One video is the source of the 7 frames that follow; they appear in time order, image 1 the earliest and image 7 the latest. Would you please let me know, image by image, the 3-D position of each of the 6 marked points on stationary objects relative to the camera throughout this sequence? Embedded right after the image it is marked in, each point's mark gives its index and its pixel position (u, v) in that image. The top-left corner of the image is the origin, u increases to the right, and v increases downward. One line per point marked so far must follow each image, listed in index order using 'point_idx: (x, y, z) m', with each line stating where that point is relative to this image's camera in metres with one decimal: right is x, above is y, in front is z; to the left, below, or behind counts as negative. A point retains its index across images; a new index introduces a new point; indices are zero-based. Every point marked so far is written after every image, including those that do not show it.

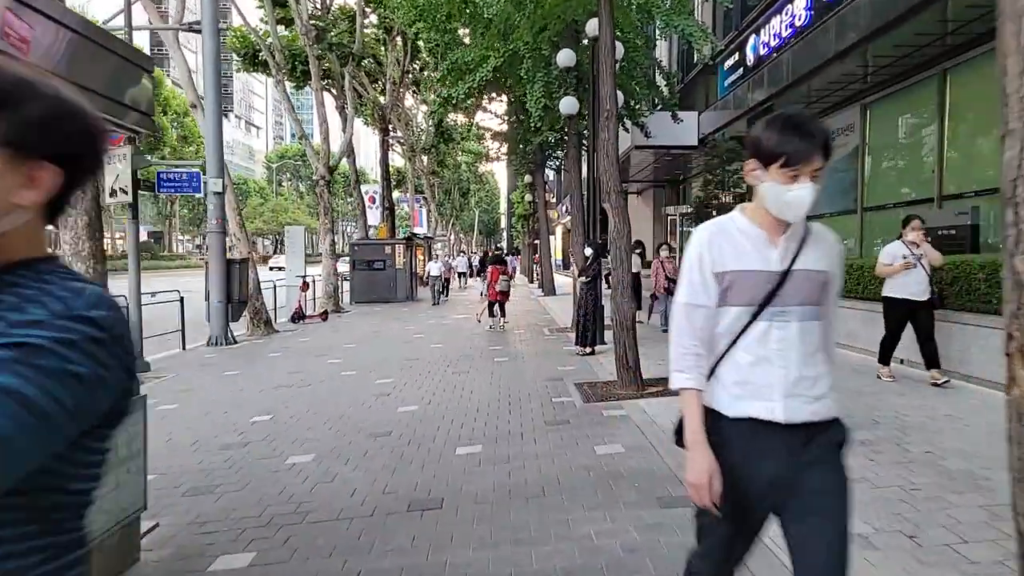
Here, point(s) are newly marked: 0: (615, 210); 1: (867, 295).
0: (+1.7, +1.3, +8.8) m
1: (+7.3, -0.2, +10.9) m
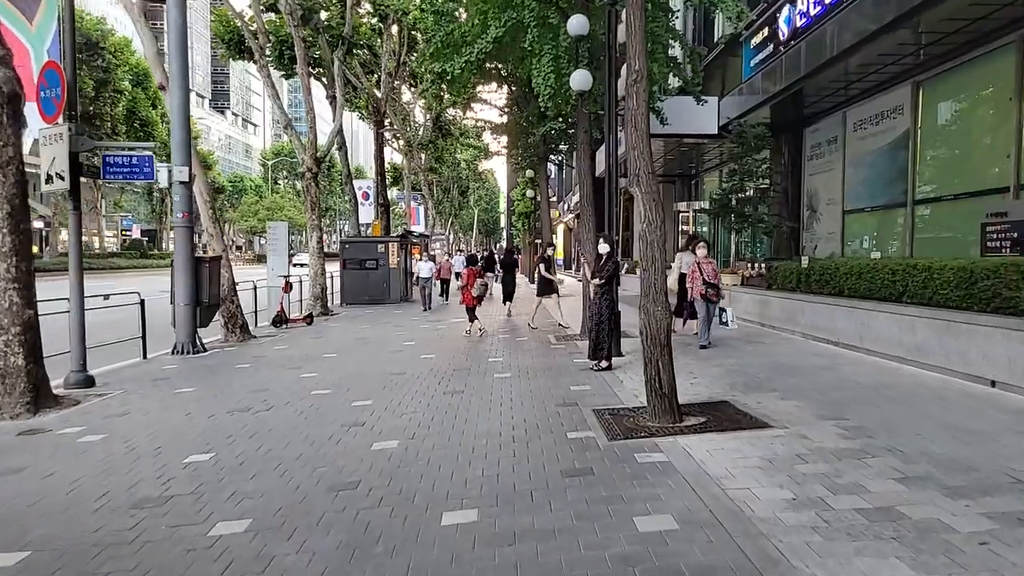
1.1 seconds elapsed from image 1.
0: (+1.7, +1.2, +7.0) m
1: (+7.3, -0.2, +9.1) m
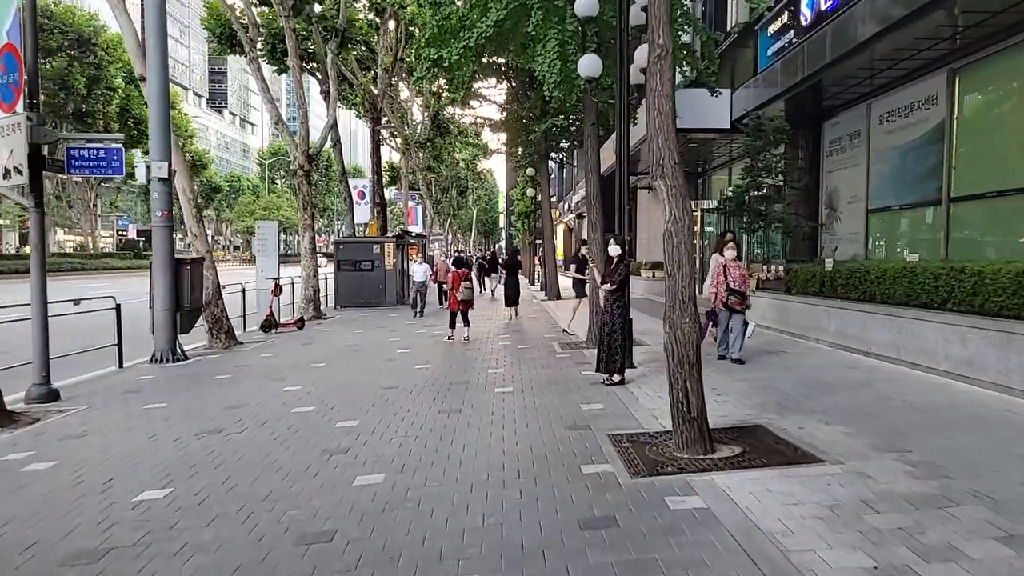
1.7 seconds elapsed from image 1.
0: (+1.8, +1.1, +6.1) m
1: (+7.4, -0.3, +8.2) m
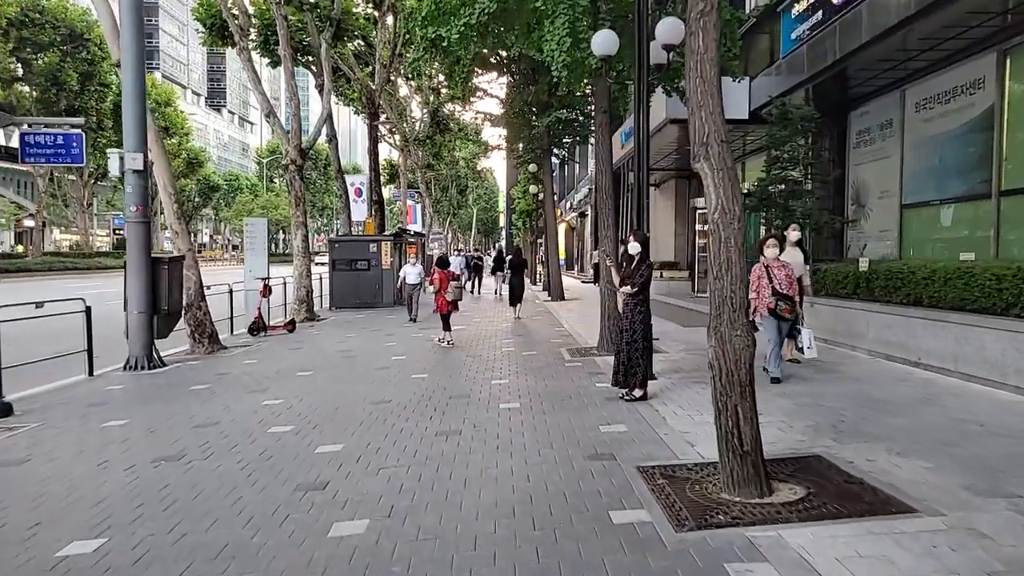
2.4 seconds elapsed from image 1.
0: (+1.9, +1.1, +5.0) m
1: (+7.5, -0.4, +7.1) m
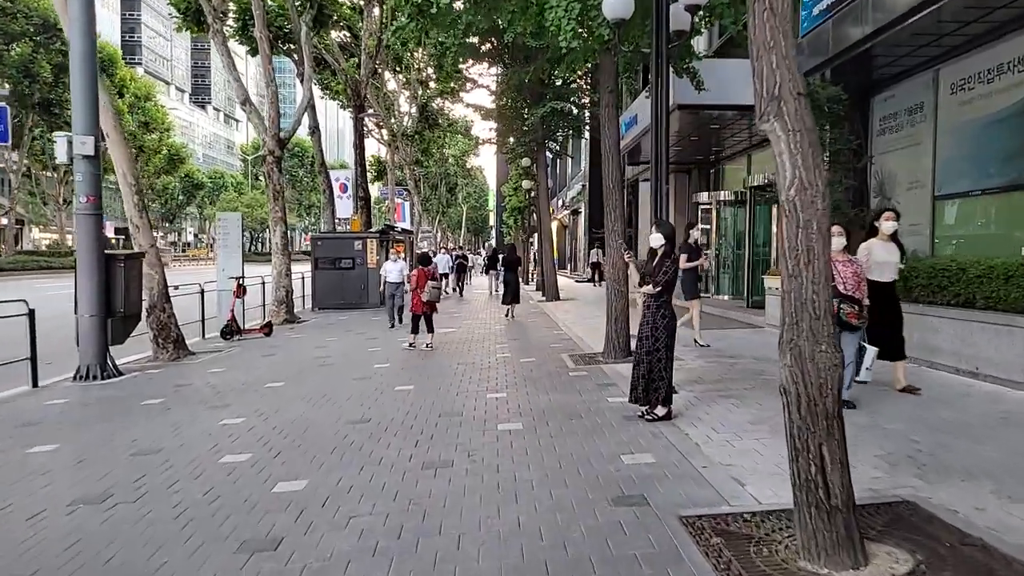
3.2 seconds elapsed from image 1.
0: (+1.9, +1.1, +3.8) m
1: (+7.5, -0.4, +6.0) m
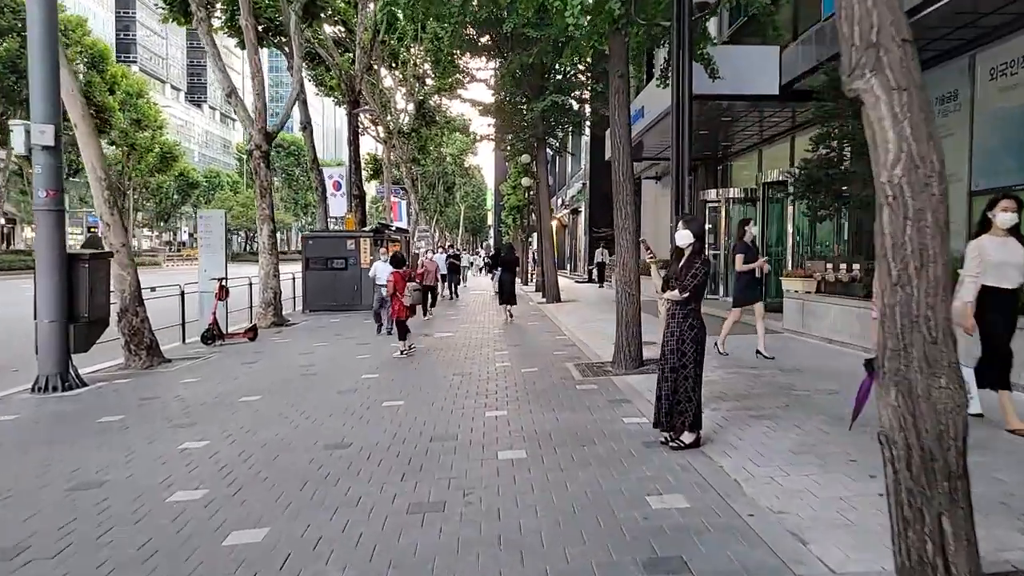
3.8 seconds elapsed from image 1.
0: (+2.0, +1.0, +2.8) m
1: (+7.5, -0.4, +5.1) m
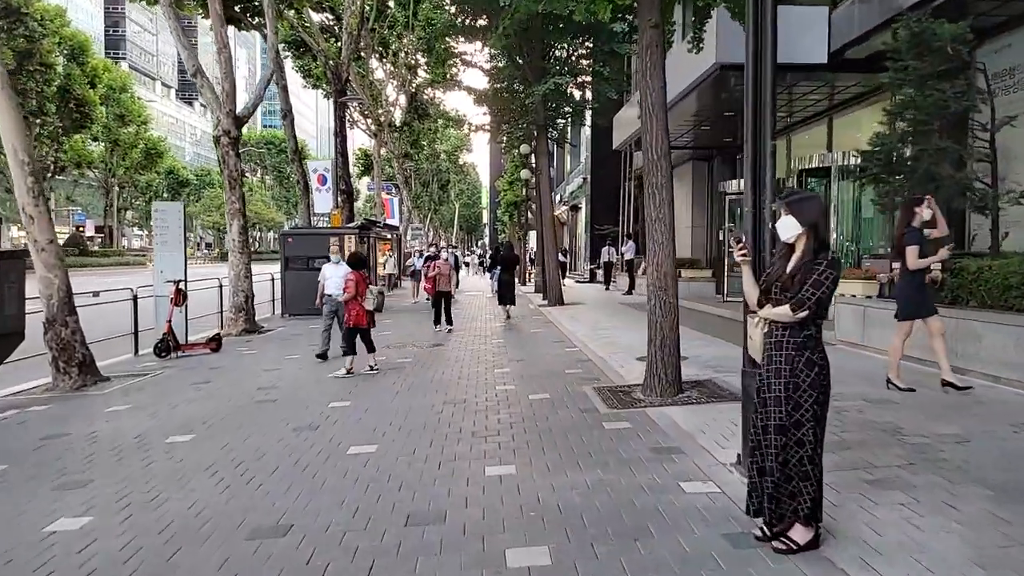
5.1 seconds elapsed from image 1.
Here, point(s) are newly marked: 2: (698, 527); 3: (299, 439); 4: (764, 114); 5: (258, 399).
0: (+2.1, +0.9, +0.7) m
1: (+7.6, -0.5, +3.0) m
2: (+1.4, -1.9, +4.3) m
3: (-2.8, -2.0, +6.9) m
4: (+2.5, +1.6, +5.4) m
5: (-4.4, -1.9, +9.1) m
